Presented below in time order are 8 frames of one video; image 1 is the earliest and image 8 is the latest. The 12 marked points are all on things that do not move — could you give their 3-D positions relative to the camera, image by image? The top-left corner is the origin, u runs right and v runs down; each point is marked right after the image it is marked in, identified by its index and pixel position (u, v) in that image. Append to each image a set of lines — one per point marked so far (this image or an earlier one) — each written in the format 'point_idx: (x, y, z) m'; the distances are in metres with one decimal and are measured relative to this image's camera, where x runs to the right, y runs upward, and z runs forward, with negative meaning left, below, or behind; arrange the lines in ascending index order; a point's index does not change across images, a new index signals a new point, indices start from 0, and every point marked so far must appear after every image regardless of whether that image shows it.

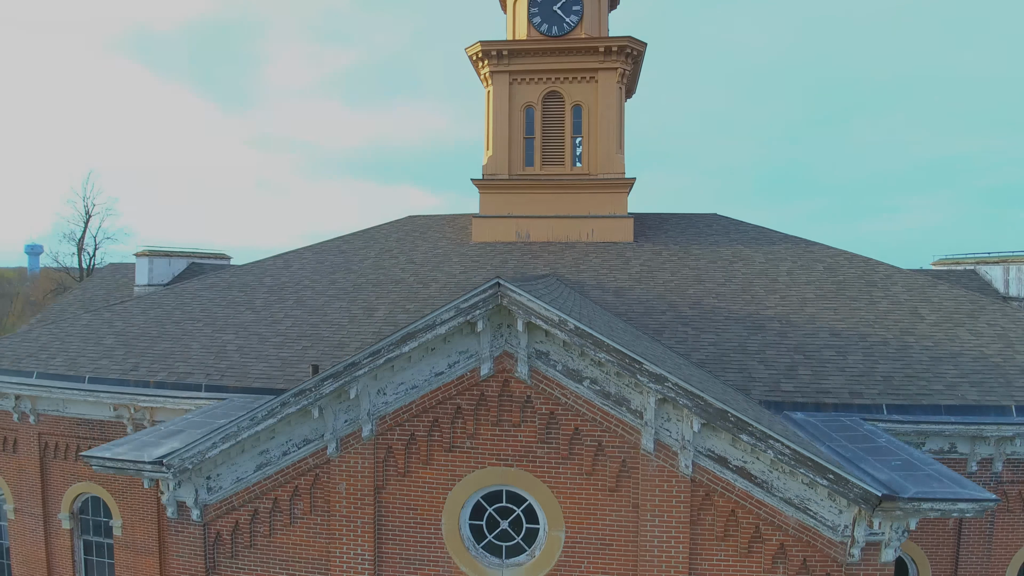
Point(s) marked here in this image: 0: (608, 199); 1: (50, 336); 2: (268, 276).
0: (+2.5, +2.2, +12.5) m
1: (-9.7, -1.0, +10.3) m
2: (-5.9, +0.3, +11.8) m
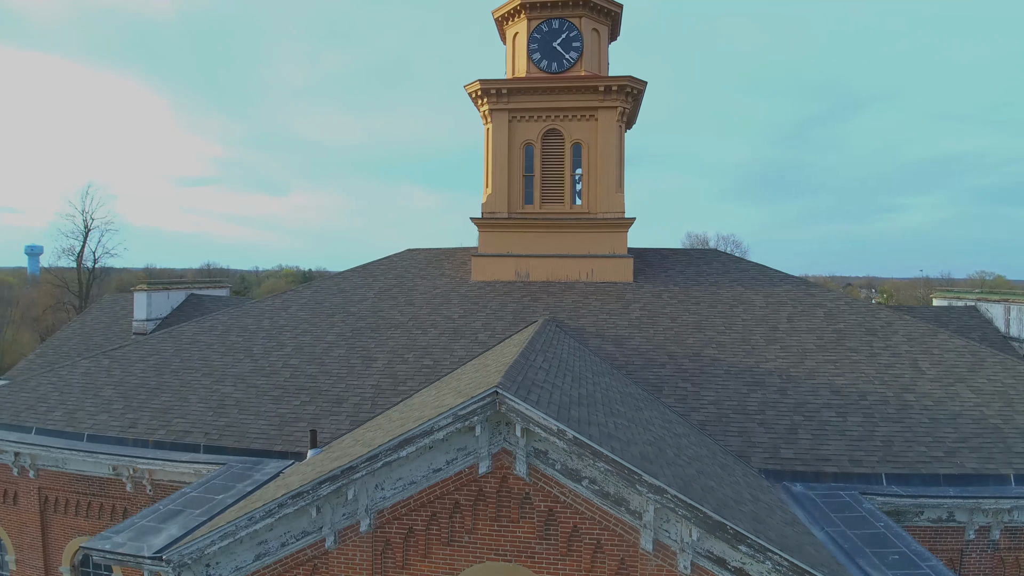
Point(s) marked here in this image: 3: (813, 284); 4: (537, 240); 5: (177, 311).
0: (+2.4, +1.2, +12.5) m
1: (-9.8, -2.0, +10.3) m
2: (-5.9, -0.7, +11.8) m
3: (+7.4, +0.1, +12.1) m
4: (+0.6, +1.2, +12.7) m
5: (-10.4, -0.8, +15.2) m
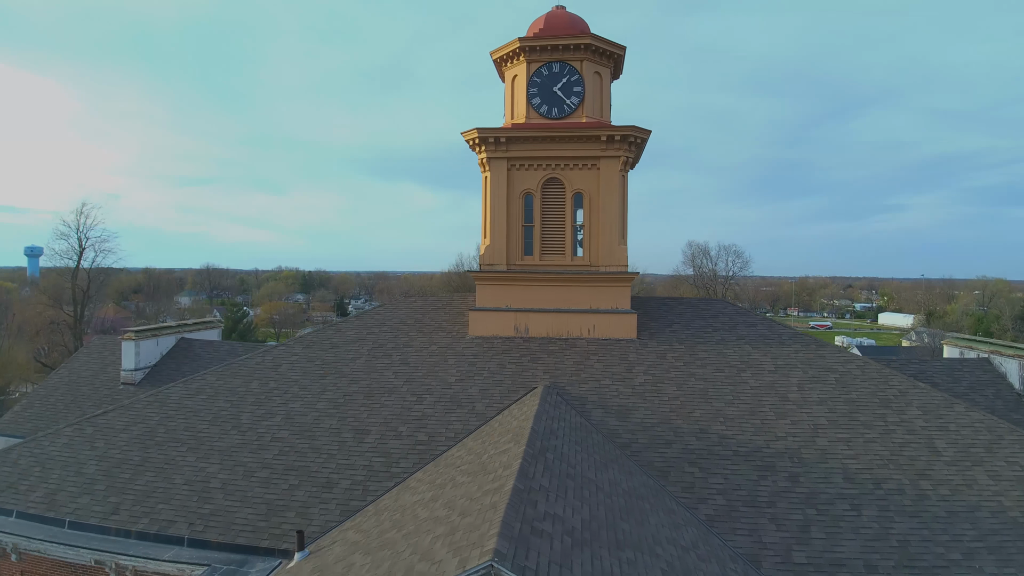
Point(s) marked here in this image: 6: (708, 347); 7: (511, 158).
0: (+2.4, -0.1, +12.1) m
1: (-9.8, -3.4, +9.9) m
2: (-5.9, -2.1, +11.4) m
3: (+7.4, -1.3, +11.7) m
4: (+0.6, -0.2, +12.3) m
5: (-10.5, -2.1, +14.8) m
6: (+4.6, -1.4, +11.5) m
7: (0.0, +3.3, +12.4) m
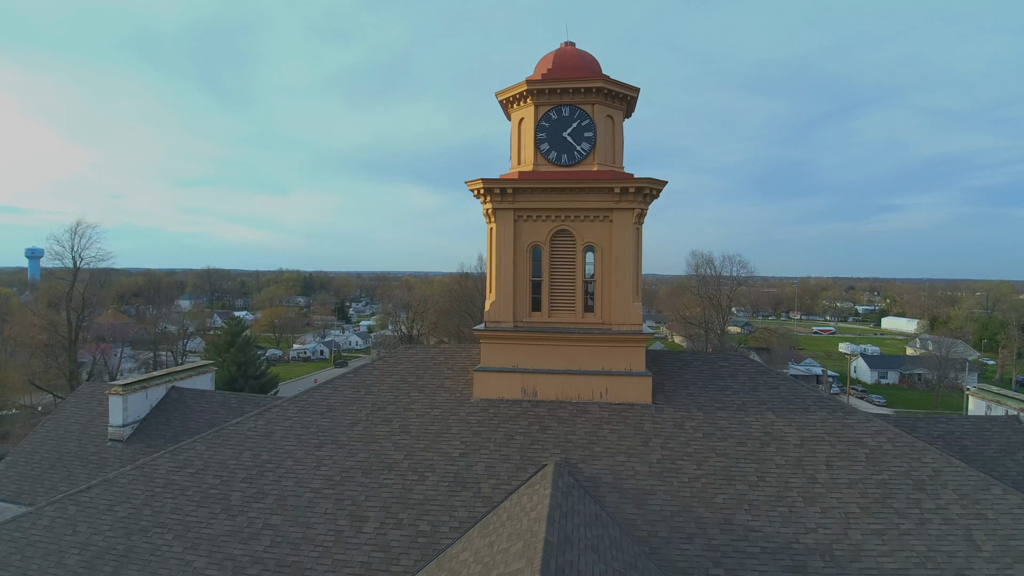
0: (+2.6, -1.5, +11.4) m
1: (-9.6, -4.8, +9.3) m
2: (-5.7, -3.5, +10.7) m
3: (+7.6, -2.7, +11.0) m
4: (+0.8, -1.5, +11.6) m
5: (-10.3, -3.5, +14.1) m
6: (+4.7, -2.8, +10.8) m
7: (+0.1, +1.9, +11.7) m
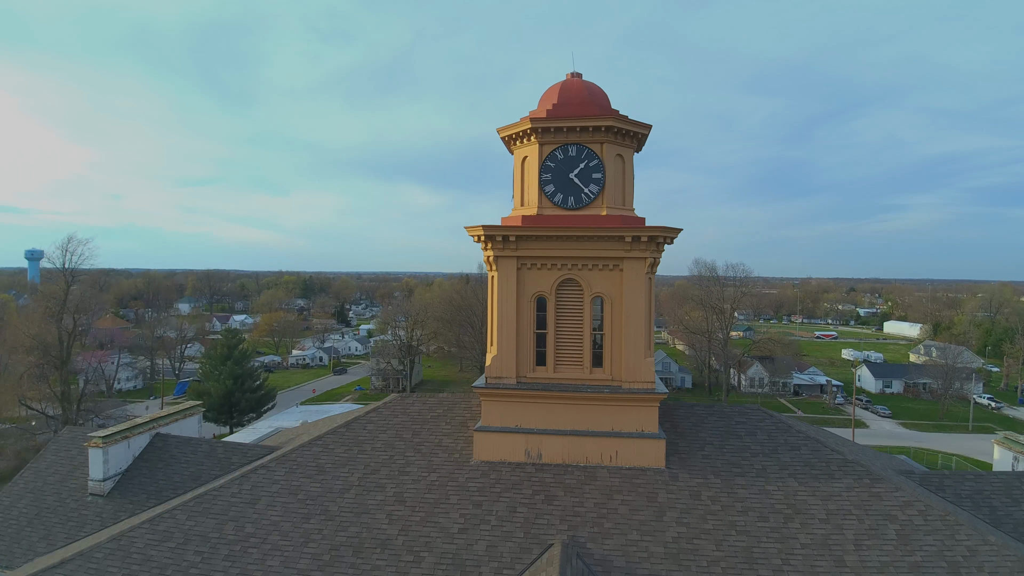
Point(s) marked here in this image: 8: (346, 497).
0: (+2.7, -2.7, +10.7) m
1: (-9.6, -6.0, +8.5) m
2: (-5.7, -4.7, +9.9) m
3: (+7.6, -3.9, +10.3) m
4: (+0.8, -2.7, +10.8) m
5: (-10.2, -4.7, +13.4) m
6: (+4.8, -4.0, +10.0) m
7: (+0.2, +0.7, +10.9) m
8: (-3.5, -4.3, +10.2) m
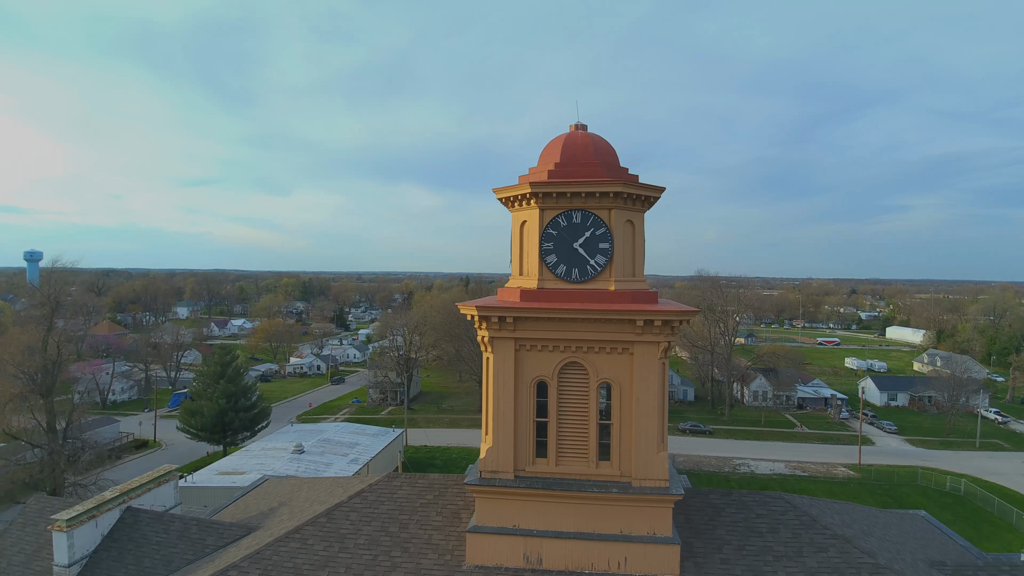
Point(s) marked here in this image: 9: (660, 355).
0: (+2.6, -4.4, +9.6) m
1: (-9.6, -7.7, +7.5) m
2: (-5.7, -6.4, +8.9) m
3: (+7.6, -5.6, +9.2) m
4: (+0.8, -4.4, +9.8) m
5: (-10.3, -6.4, +12.3) m
6: (+4.7, -5.7, +9.0) m
7: (+0.2, -1.0, +9.9) m
8: (-3.5, -6.0, +9.1) m
9: (+2.9, -1.3, +9.7) m
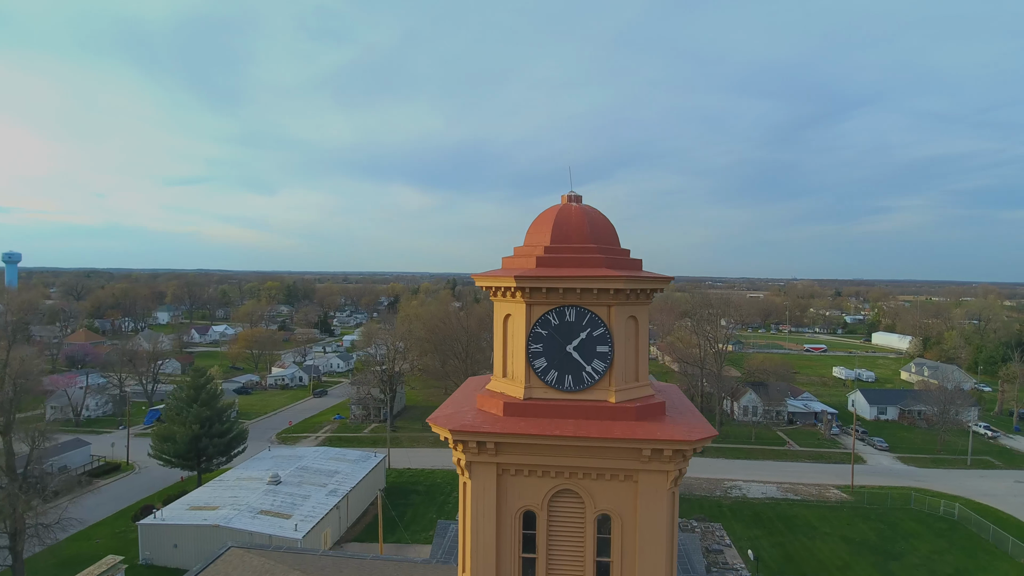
0: (+2.3, -6.4, +8.1) m
1: (-9.9, -9.6, +5.7) m
2: (-6.0, -8.3, +7.2) m
3: (+7.3, -7.6, +7.8) m
4: (+0.5, -6.4, +8.2) m
5: (-10.6, -8.3, +10.6) m
6: (+4.5, -7.6, +7.5) m
7: (-0.1, -2.9, +8.3) m
8: (-3.8, -8.0, +7.5) m
9: (+2.6, -3.3, +8.2) m
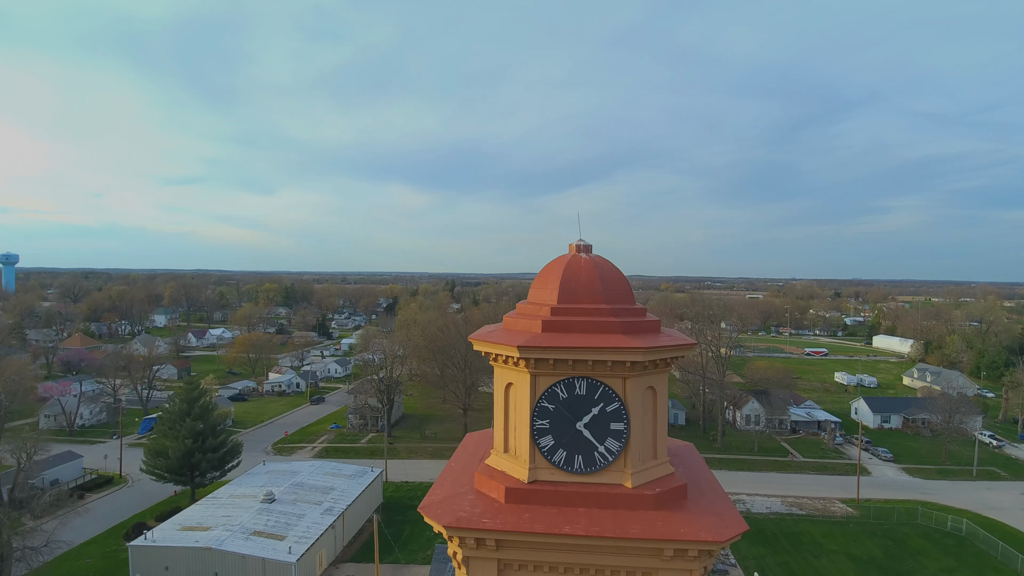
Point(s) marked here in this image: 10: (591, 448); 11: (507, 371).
0: (+2.3, -7.5, +7.2) m
1: (-9.8, -10.7, +4.8) m
2: (-6.0, -9.4, +6.3) m
3: (+7.3, -8.7, +6.9) m
4: (+0.5, -7.5, +7.3) m
5: (-10.6, -9.4, +9.6) m
6: (+4.5, -8.7, +6.6) m
7: (-0.1, -4.1, +7.4) m
8: (-3.8, -9.1, +6.6) m
9: (+2.6, -4.4, +7.2) m
10: (+1.3, -2.5, +7.8) m
11: (-0.1, -1.4, +8.3) m
